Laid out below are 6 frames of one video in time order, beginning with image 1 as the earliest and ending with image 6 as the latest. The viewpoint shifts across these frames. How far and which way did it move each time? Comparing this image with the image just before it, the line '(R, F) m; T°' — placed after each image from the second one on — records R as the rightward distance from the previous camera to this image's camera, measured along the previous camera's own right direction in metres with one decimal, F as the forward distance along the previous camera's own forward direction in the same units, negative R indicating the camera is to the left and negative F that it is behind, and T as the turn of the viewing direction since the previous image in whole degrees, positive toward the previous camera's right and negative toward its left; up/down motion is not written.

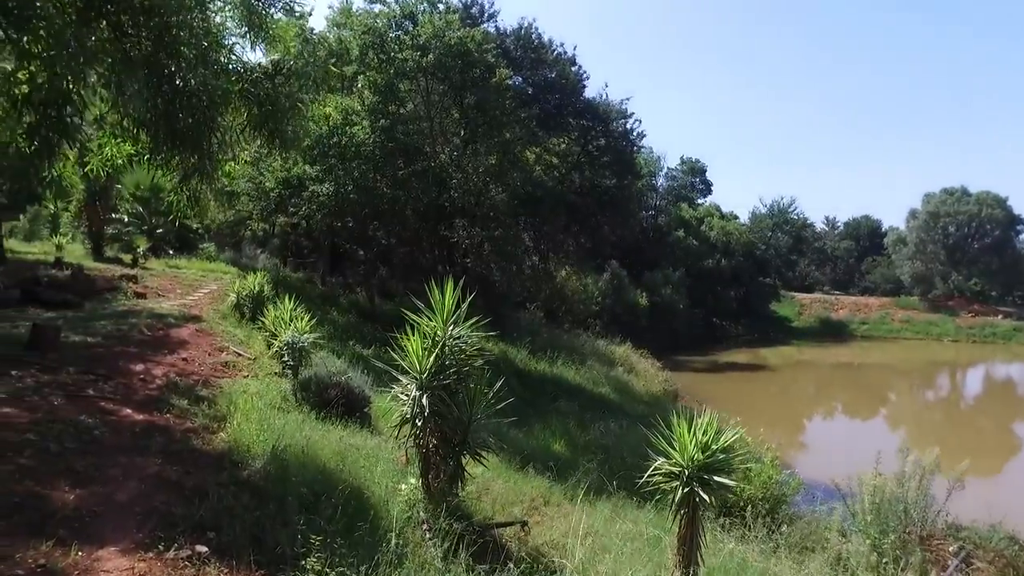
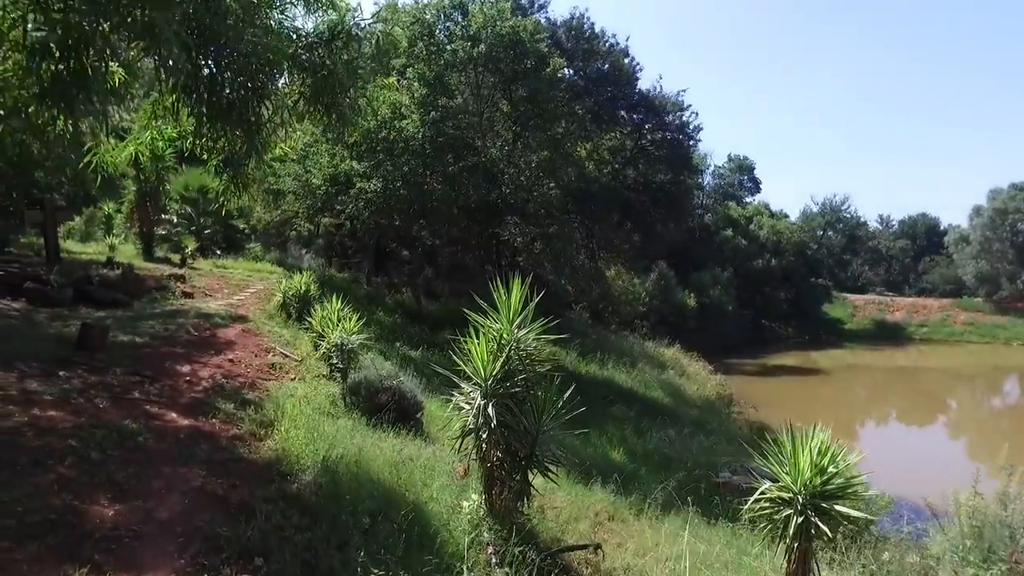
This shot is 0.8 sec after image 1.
(-0.2, +0.5) m; -3°
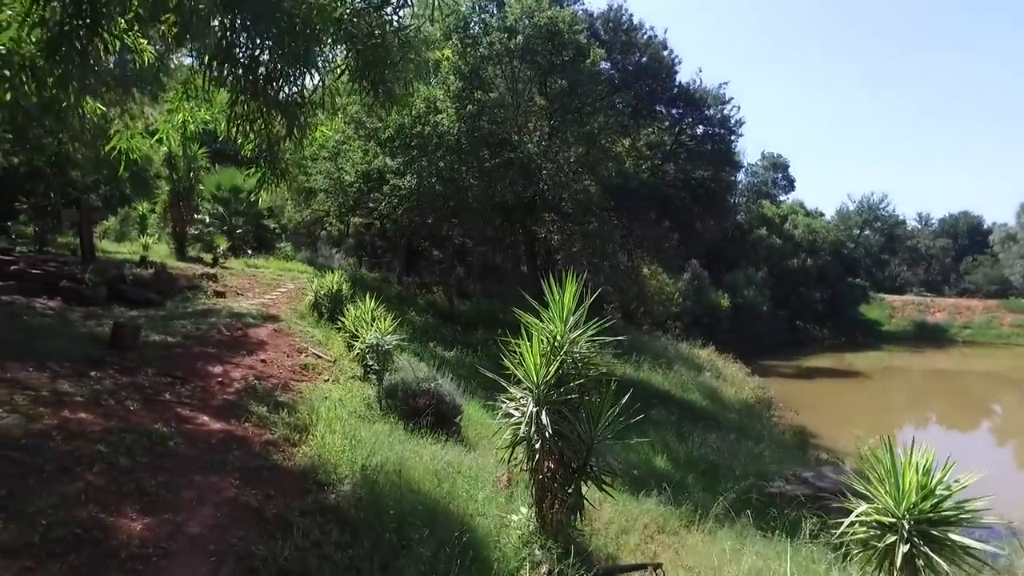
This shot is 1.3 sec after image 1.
(-0.2, +0.4) m; -2°
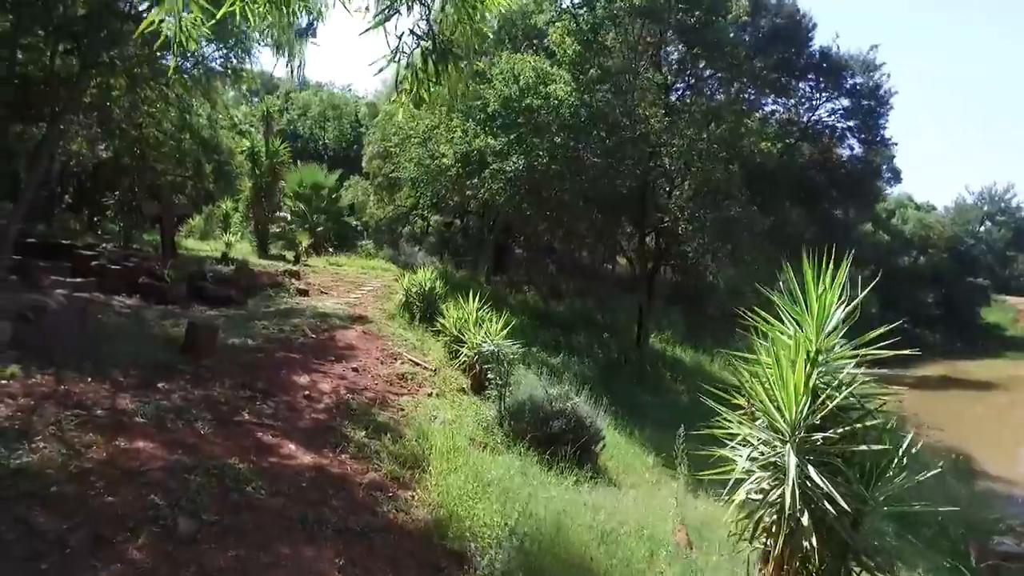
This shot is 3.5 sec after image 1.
(-0.7, +1.6) m; -6°
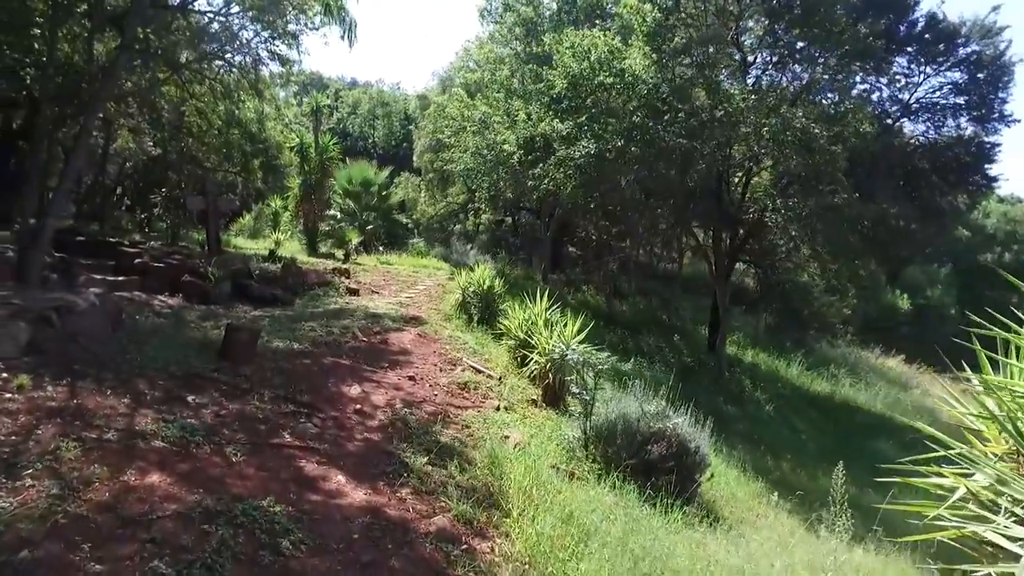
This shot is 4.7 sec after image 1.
(-0.3, +1.0) m; -4°
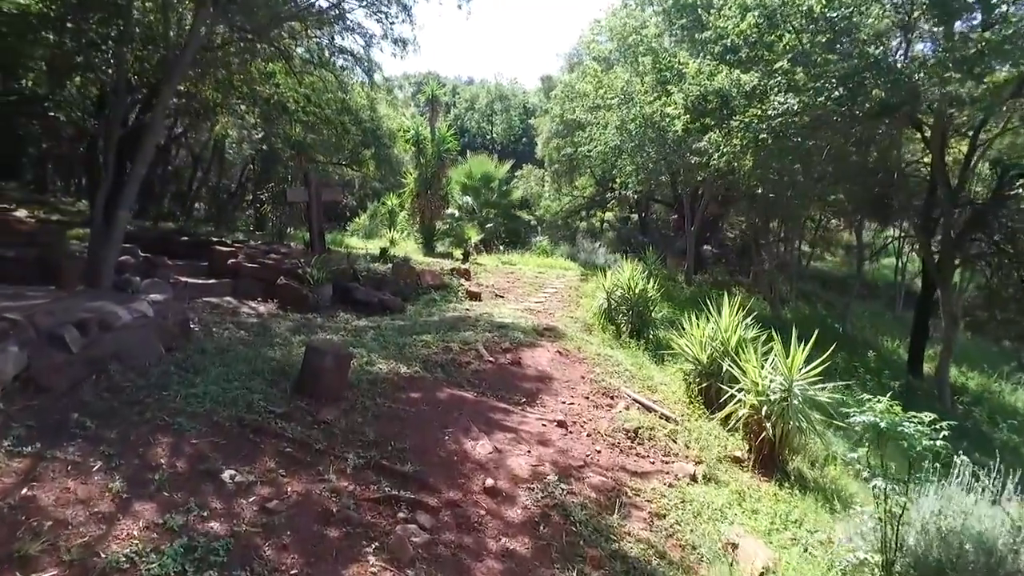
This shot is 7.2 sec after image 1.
(-0.5, +2.1) m; -9°
